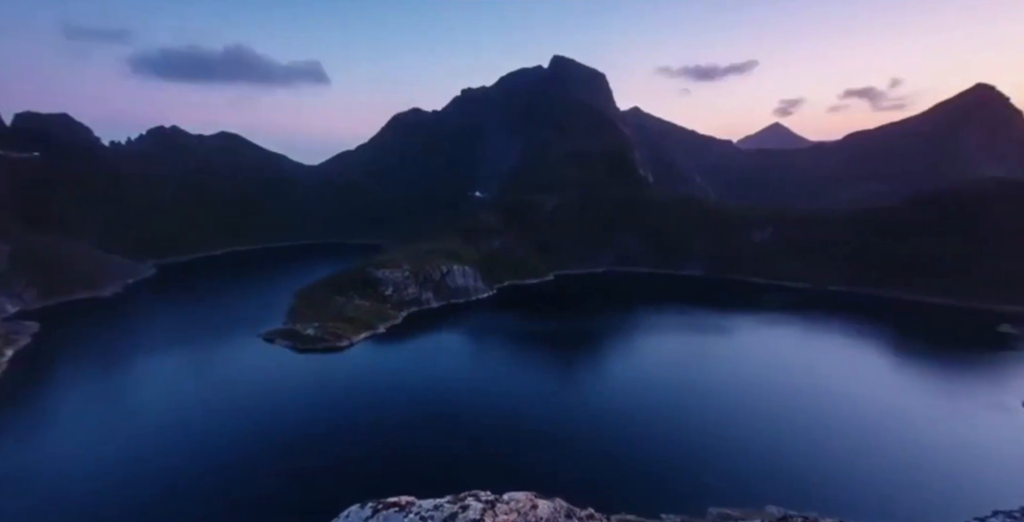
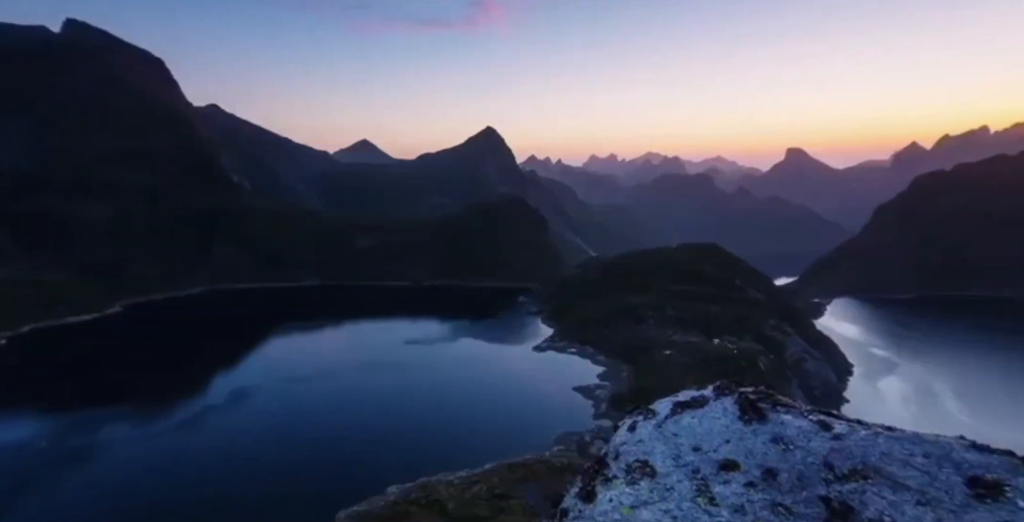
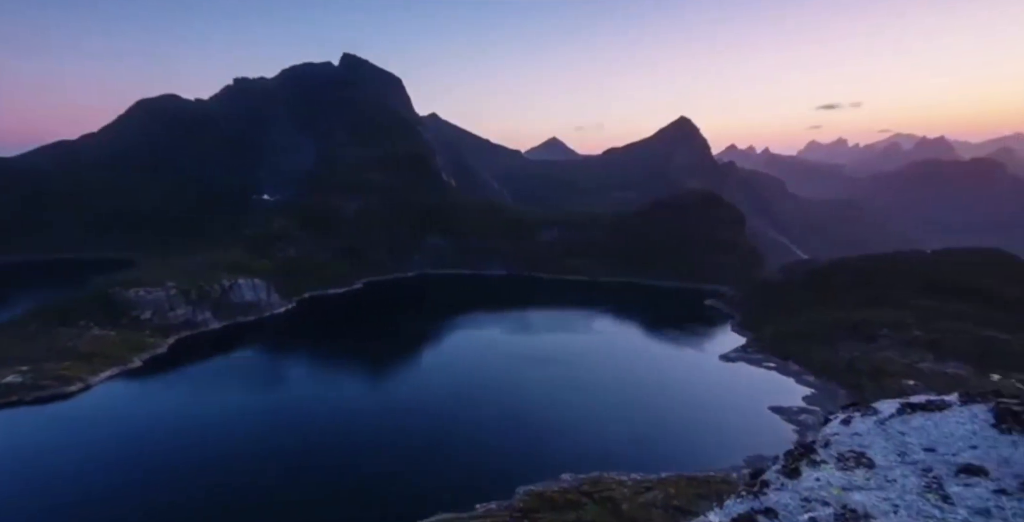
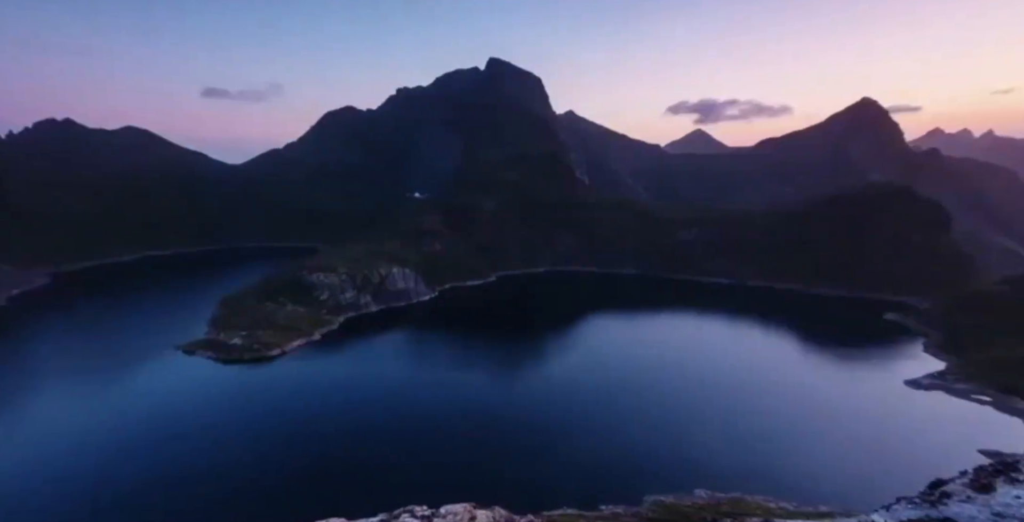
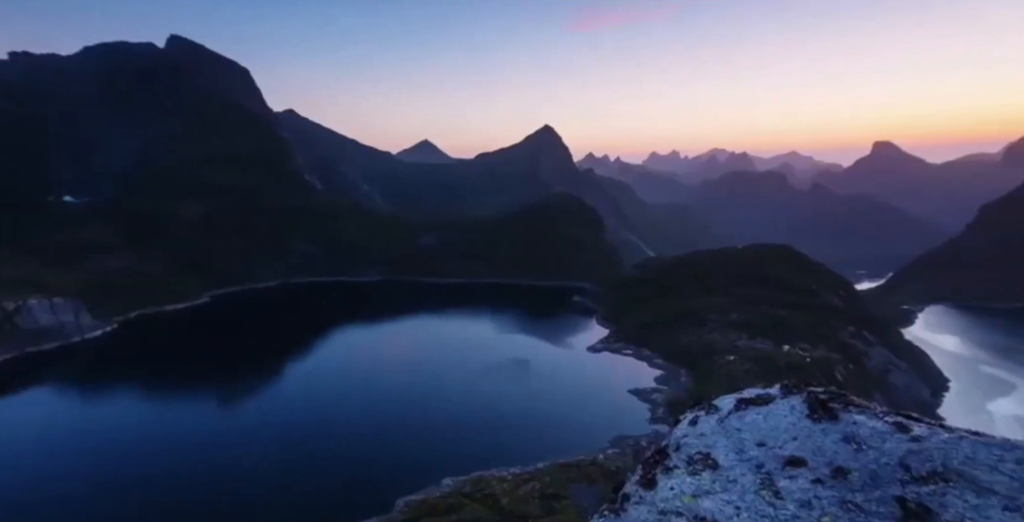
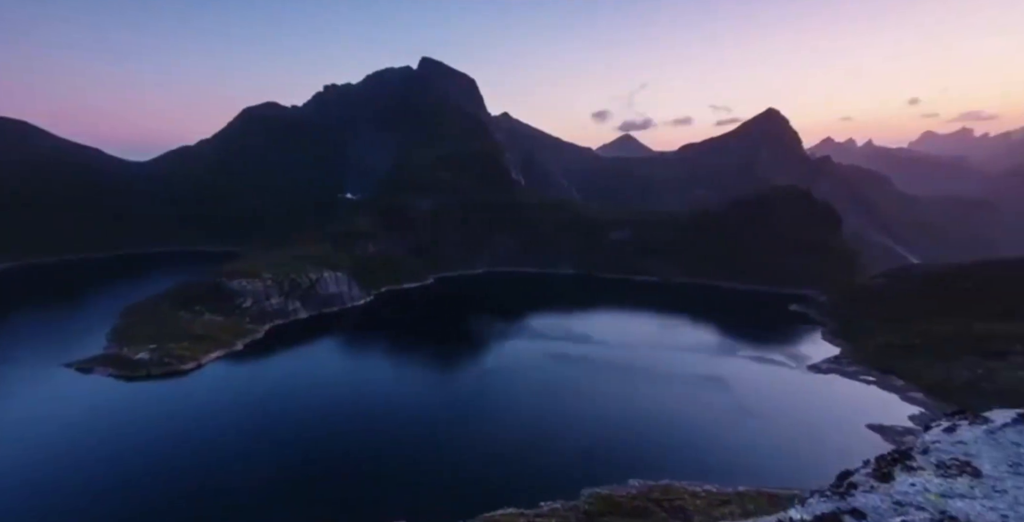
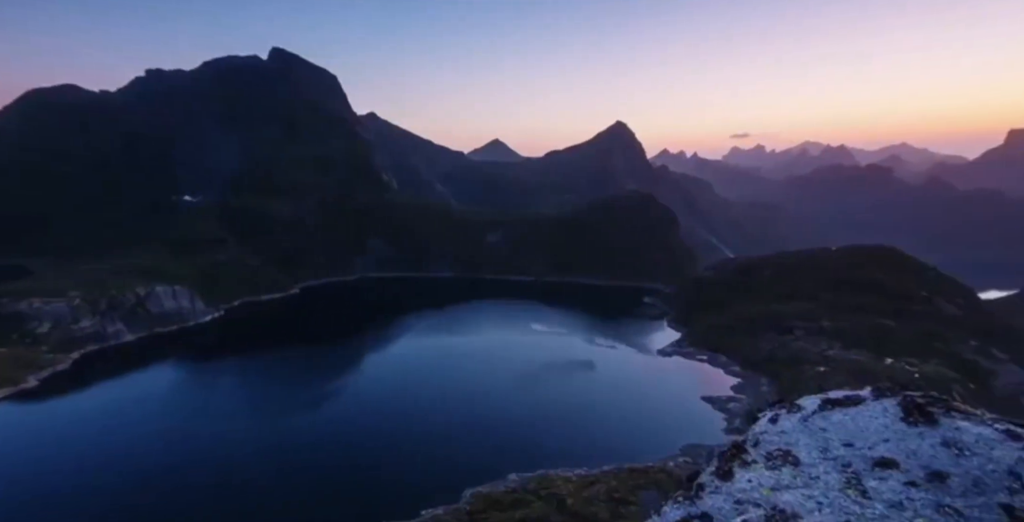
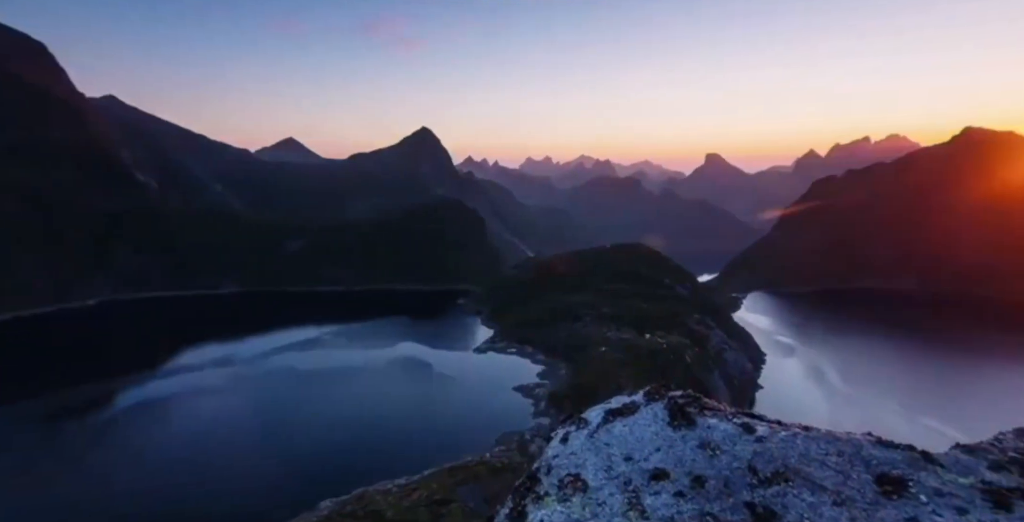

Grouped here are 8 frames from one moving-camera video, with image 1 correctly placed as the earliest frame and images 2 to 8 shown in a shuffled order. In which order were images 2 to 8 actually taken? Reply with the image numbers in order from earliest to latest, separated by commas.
4, 6, 3, 7, 5, 2, 8
